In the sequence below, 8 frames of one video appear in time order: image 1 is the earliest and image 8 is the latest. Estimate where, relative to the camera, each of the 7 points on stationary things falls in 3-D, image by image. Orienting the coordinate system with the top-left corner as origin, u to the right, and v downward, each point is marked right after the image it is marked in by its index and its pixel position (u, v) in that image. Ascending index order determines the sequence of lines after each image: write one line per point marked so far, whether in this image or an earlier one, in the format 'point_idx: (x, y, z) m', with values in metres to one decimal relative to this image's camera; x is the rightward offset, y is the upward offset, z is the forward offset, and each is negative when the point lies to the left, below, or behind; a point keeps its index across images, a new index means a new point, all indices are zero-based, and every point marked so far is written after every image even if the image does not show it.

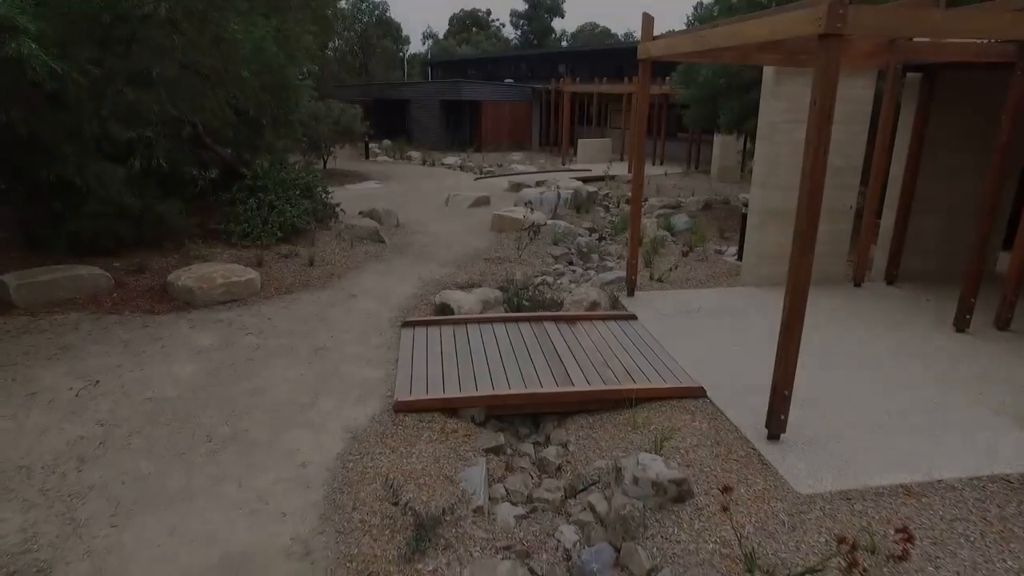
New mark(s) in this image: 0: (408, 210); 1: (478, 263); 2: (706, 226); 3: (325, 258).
0: (-2.7, +2.1, +12.1) m
1: (-0.6, +0.4, +8.4) m
2: (+4.6, +1.5, +11.0) m
3: (-3.4, +0.5, +8.2) m
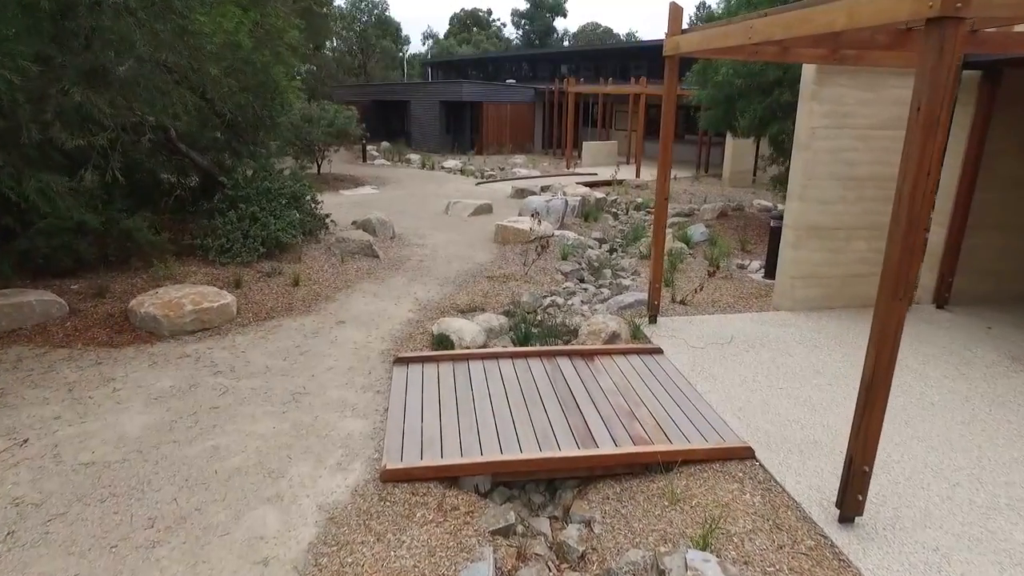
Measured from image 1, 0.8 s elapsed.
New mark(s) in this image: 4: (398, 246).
0: (-2.6, +1.7, +11.3) m
1: (-0.5, +0.1, +7.6) m
2: (+4.7, +1.1, +10.2) m
3: (-3.3, +0.2, +7.5) m
4: (-2.3, +0.8, +9.2) m
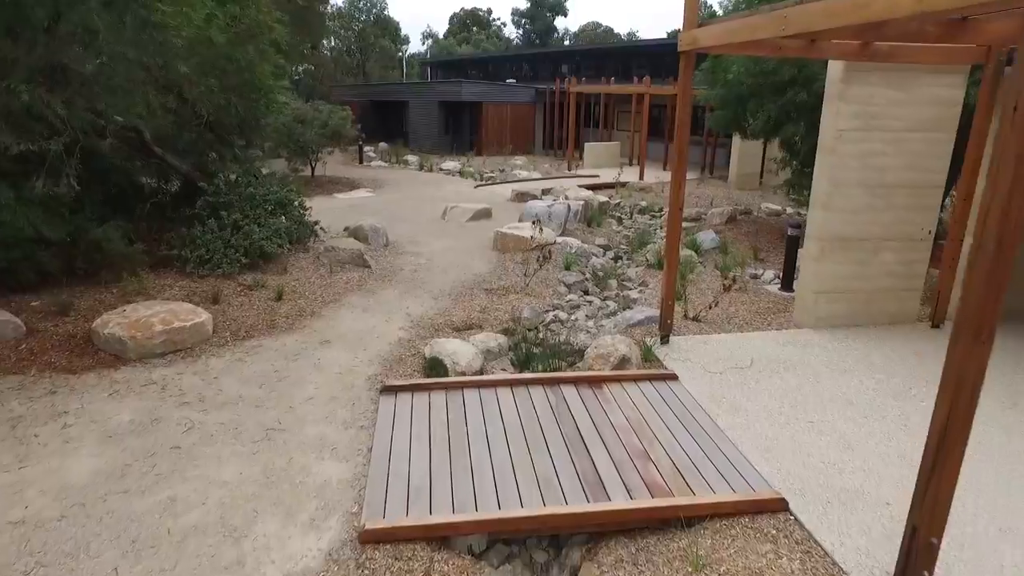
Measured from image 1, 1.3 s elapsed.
0: (-2.6, +1.5, +10.8) m
1: (-0.5, -0.1, +7.1) m
2: (+4.7, +0.9, +9.7) m
3: (-3.3, -0.1, +7.0) m
4: (-2.3, +0.6, +8.7) m
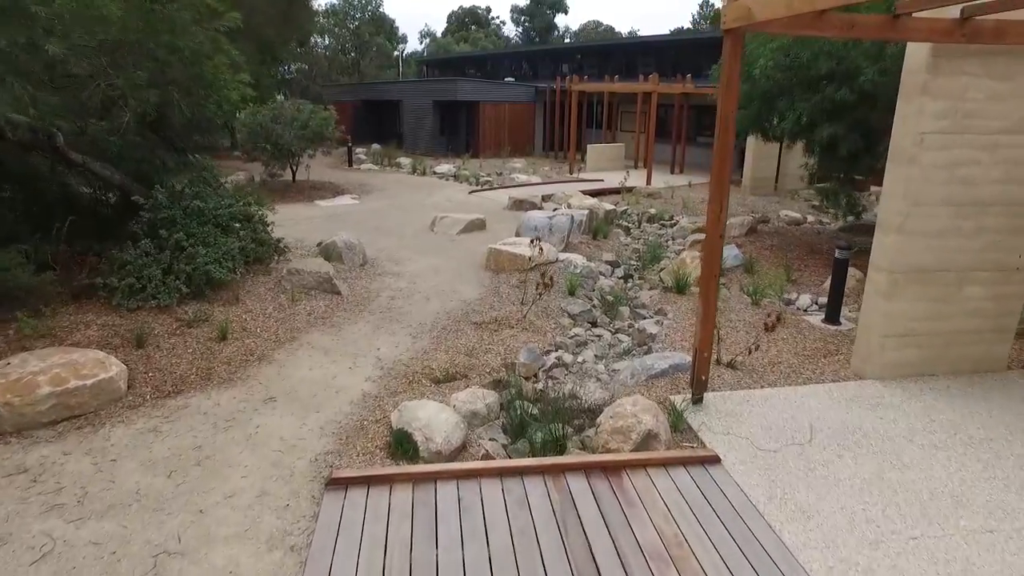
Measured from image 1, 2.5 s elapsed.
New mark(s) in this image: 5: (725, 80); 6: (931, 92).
0: (-2.7, +1.1, +9.6) m
1: (-0.6, -0.6, +5.9) m
2: (+4.6, +0.5, +8.6) m
3: (-3.3, -0.5, +5.8) m
4: (-2.4, +0.2, +7.5) m
5: (+1.8, +1.7, +3.8) m
6: (+3.8, +1.8, +4.1) m
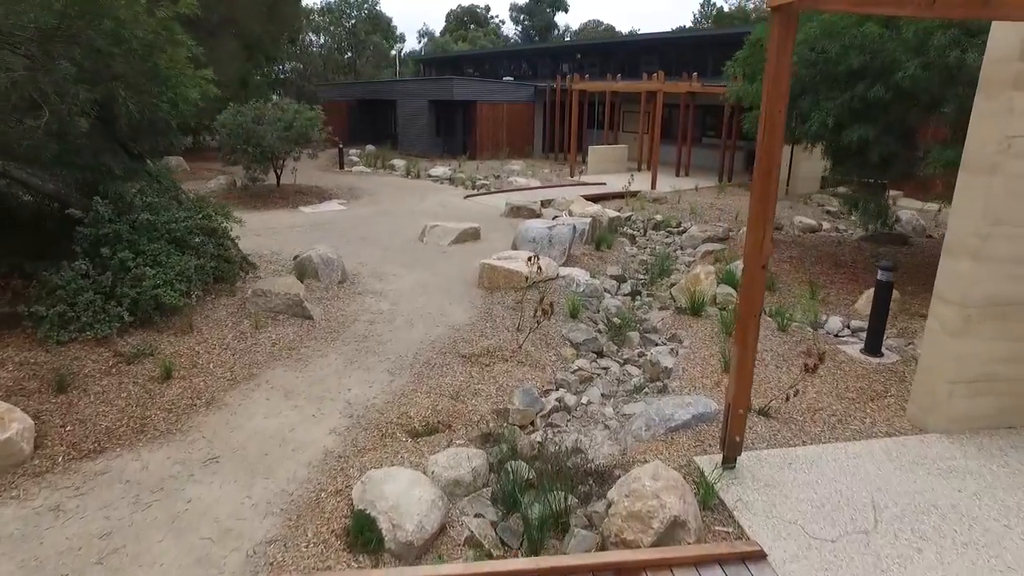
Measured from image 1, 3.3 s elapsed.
0: (-2.8, +0.8, +8.8) m
1: (-0.7, -0.9, +5.1) m
2: (+4.5, +0.2, +7.8) m
3: (-3.4, -0.8, +5.0) m
4: (-2.4, -0.1, +6.7) m
5: (+1.7, +1.4, +3.0) m
6: (+3.7, +1.5, +3.3) m
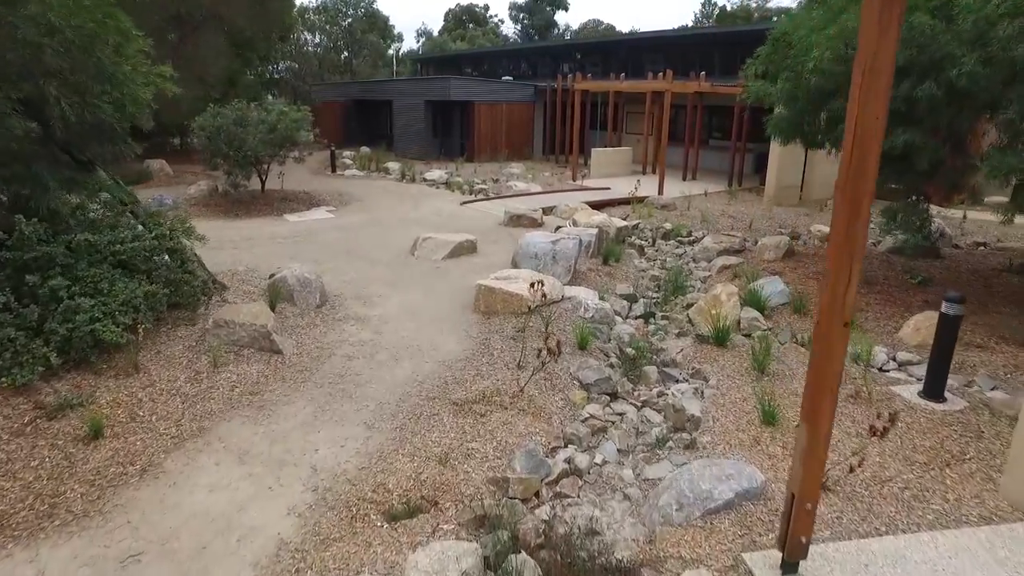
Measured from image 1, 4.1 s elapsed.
0: (-2.8, +0.4, +8.0) m
1: (-0.7, -1.2, +4.3) m
2: (+4.5, -0.2, +7.0) m
3: (-3.4, -1.1, +4.2) m
4: (-2.4, -0.5, +5.9) m
5: (+1.7, +1.1, +2.2) m
6: (+3.7, +1.1, +2.6) m
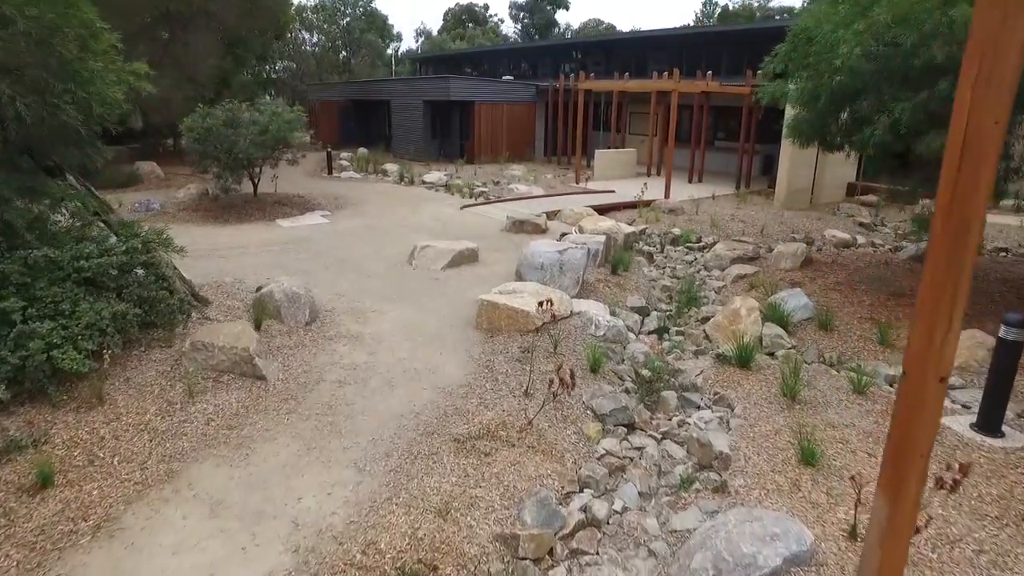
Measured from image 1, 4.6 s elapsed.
0: (-2.7, +0.2, +7.5) m
1: (-0.6, -1.4, +3.8) m
2: (+4.6, -0.4, +6.5) m
3: (-3.3, -1.3, +3.7) m
4: (-2.4, -0.7, +5.5) m
5: (+1.8, +0.9, +1.7) m
6: (+3.8, +0.9, +2.1) m
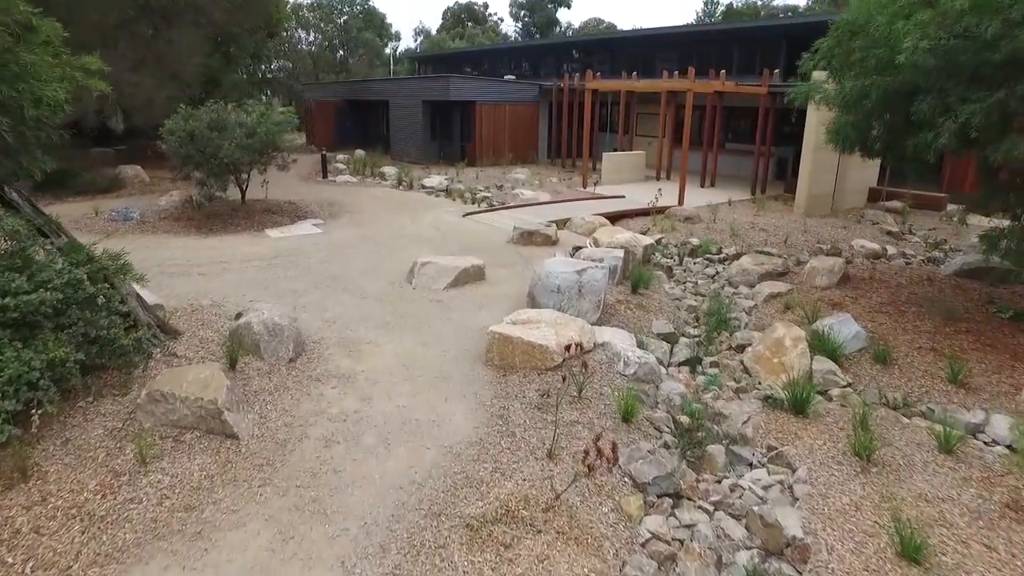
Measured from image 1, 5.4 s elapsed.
0: (-2.5, -0.1, +6.7) m
1: (-0.4, -1.7, +3.1) m
2: (+4.8, -0.7, +5.7) m
3: (-3.2, -1.7, +2.9) m
4: (-2.2, -1.0, +4.7) m
5: (+2.0, +0.5, +0.9) m
6: (+4.0, +0.6, +1.3) m
